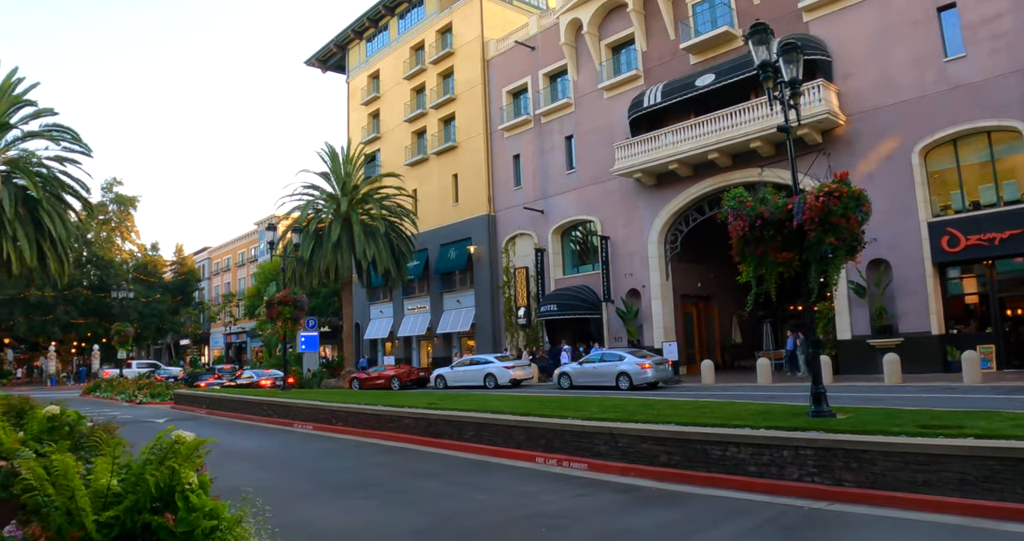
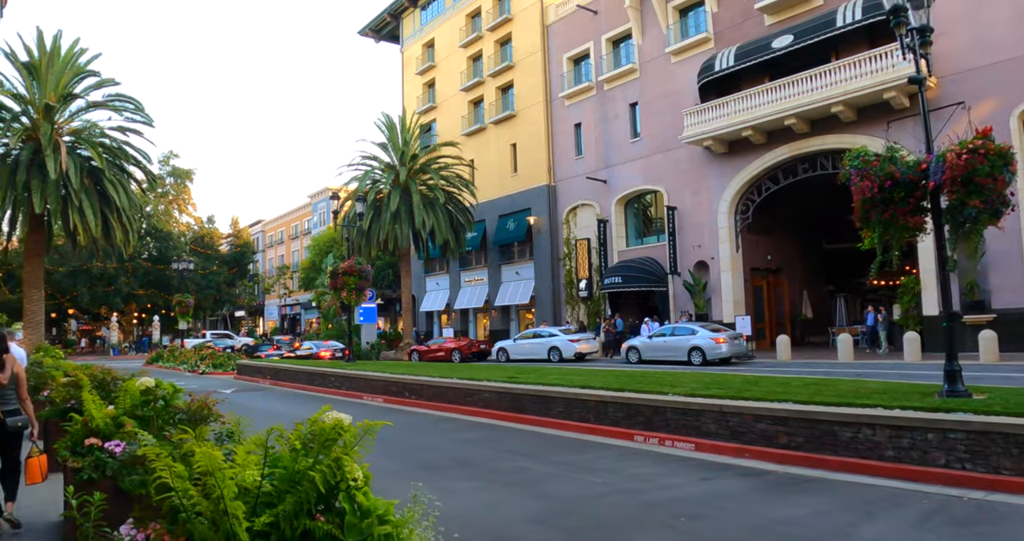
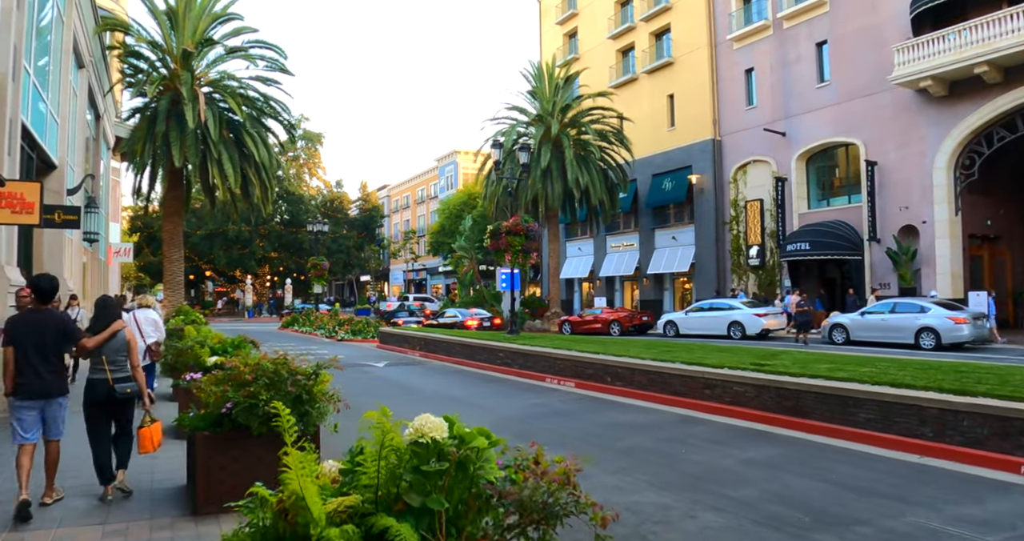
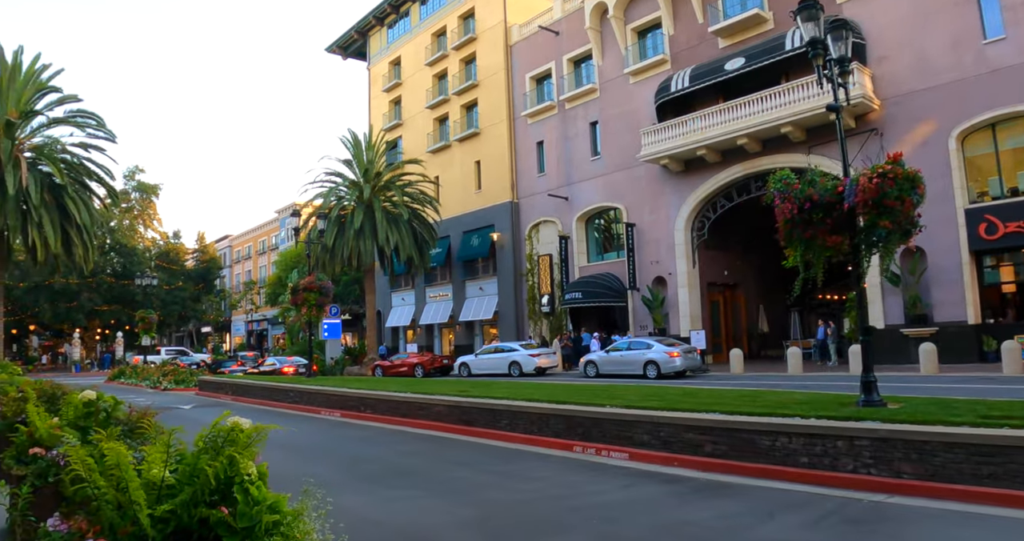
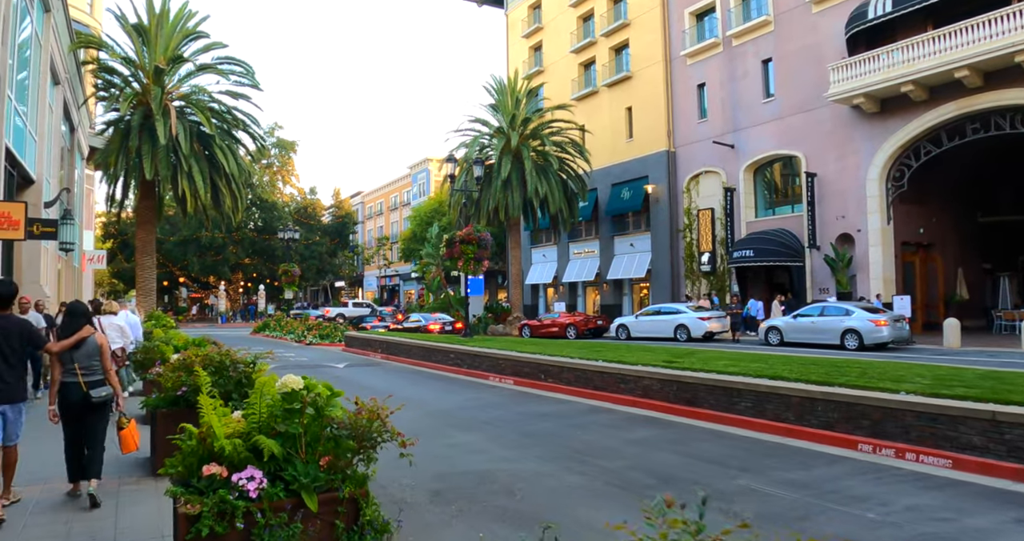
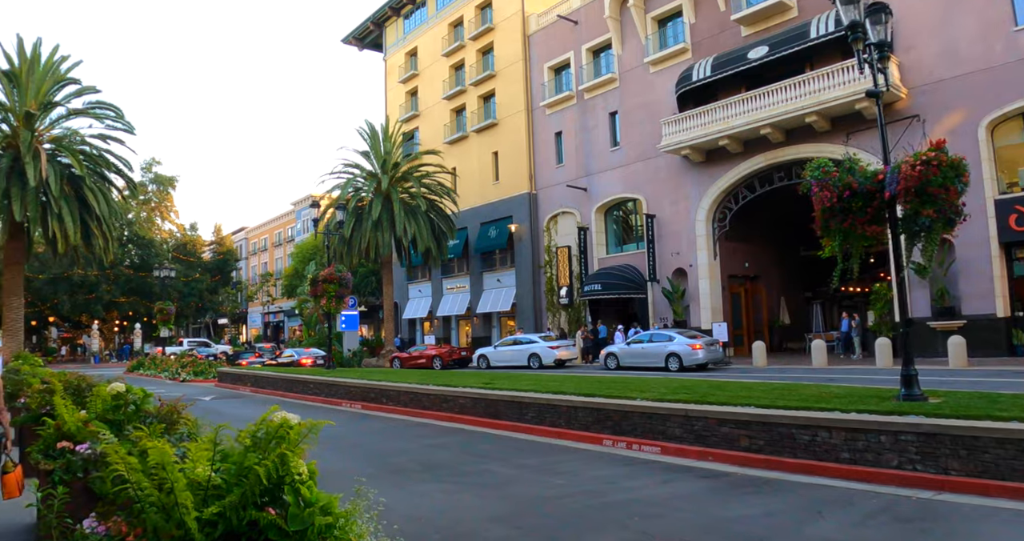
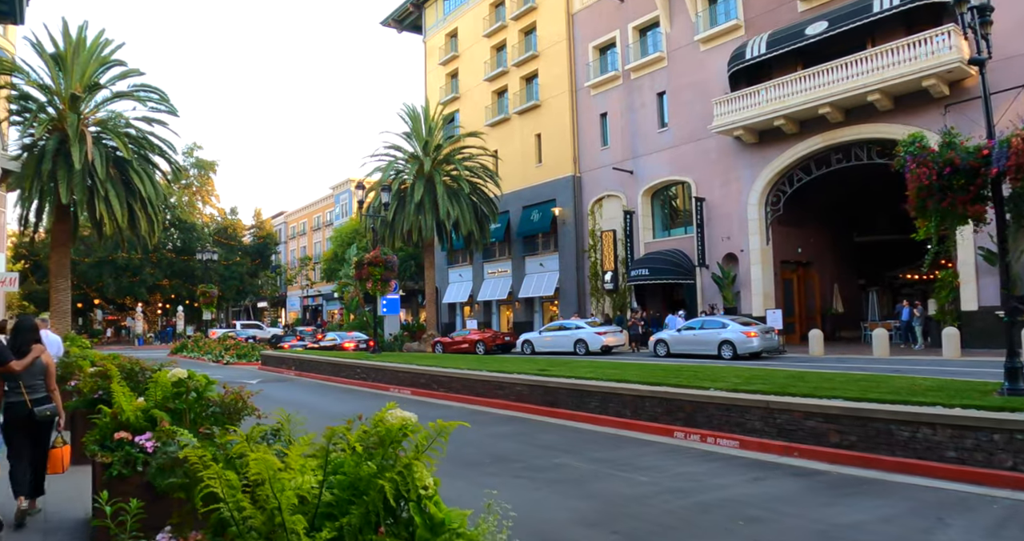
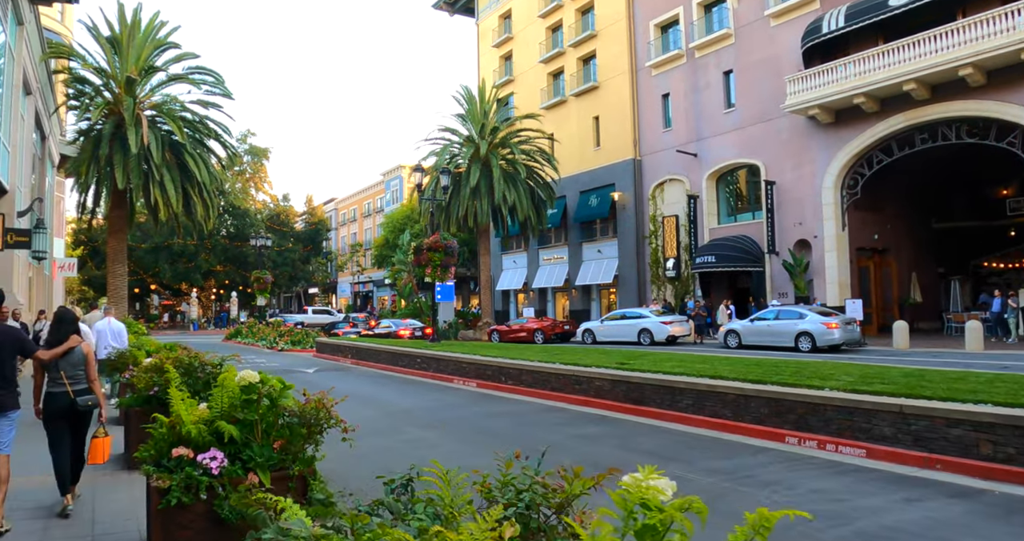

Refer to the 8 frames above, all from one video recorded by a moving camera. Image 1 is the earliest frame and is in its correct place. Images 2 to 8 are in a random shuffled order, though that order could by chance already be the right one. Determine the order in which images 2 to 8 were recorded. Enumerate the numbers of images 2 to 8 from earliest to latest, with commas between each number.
4, 6, 2, 7, 8, 5, 3
